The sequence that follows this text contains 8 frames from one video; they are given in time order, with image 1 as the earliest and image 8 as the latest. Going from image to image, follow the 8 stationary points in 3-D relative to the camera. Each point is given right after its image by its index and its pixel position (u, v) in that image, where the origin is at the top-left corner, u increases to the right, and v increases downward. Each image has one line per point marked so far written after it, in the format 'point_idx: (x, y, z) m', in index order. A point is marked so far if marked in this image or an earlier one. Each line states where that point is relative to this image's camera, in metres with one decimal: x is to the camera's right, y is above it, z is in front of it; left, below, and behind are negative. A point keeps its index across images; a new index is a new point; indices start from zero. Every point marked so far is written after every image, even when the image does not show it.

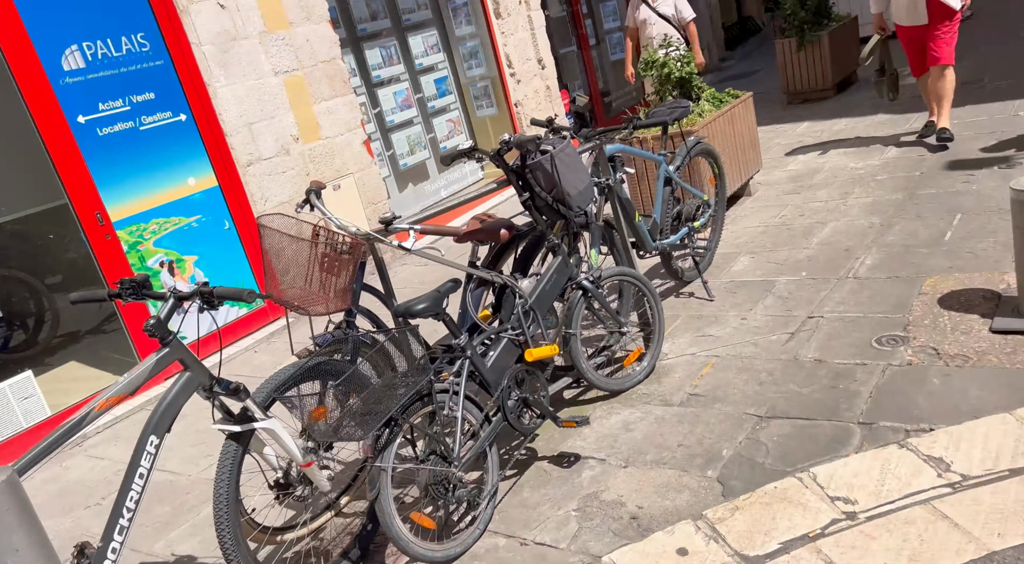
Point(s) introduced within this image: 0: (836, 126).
0: (+2.5, +1.2, +6.3) m
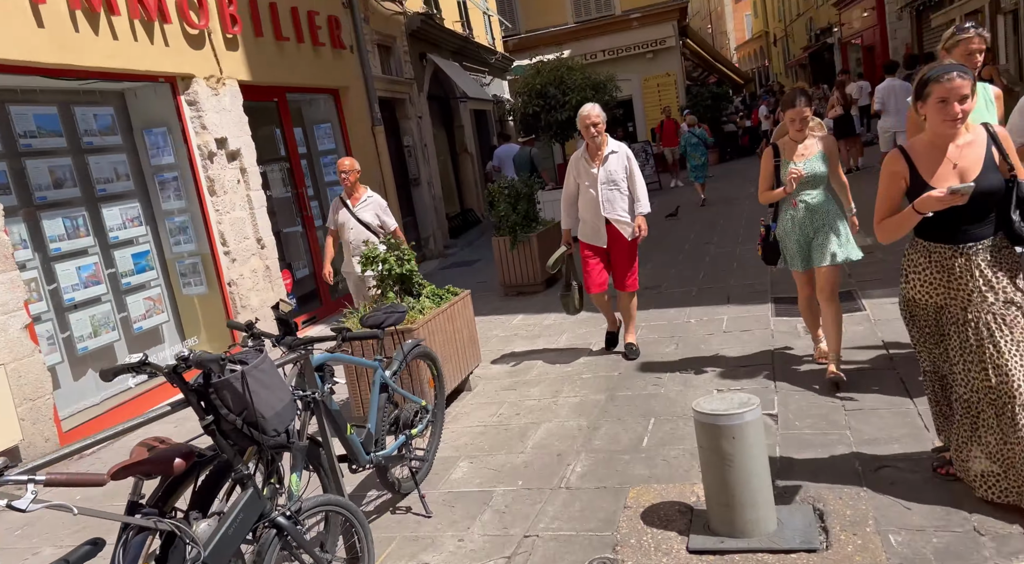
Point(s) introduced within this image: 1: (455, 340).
0: (+0.3, -0.3, +6.7) m
1: (-0.3, -0.3, +4.7) m
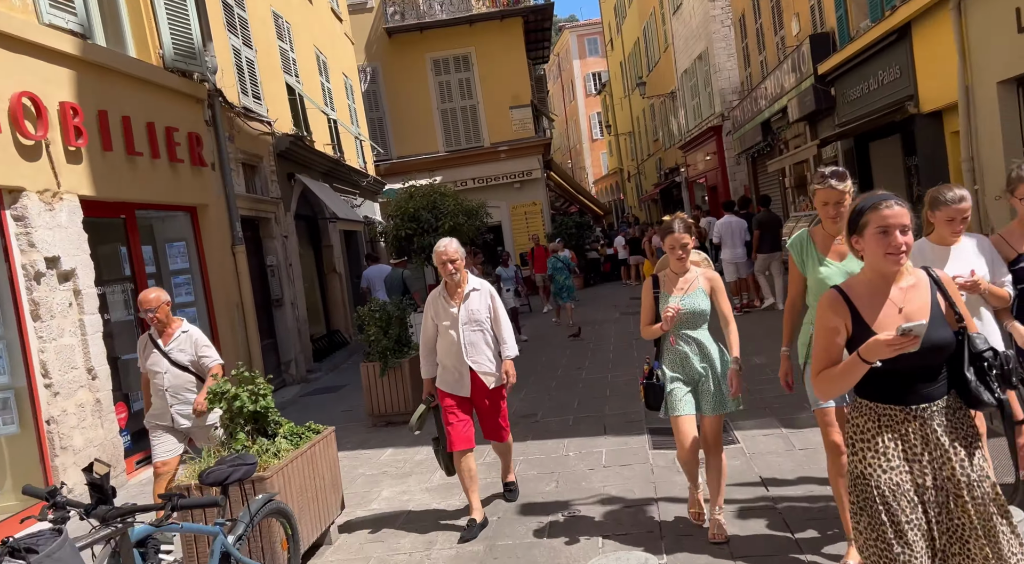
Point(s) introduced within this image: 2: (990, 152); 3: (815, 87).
0: (-0.7, -1.3, +6.2) m
1: (-1.0, -1.0, +4.2) m
2: (+5.9, +1.6, +10.4) m
3: (+5.9, +3.8, +16.2) m
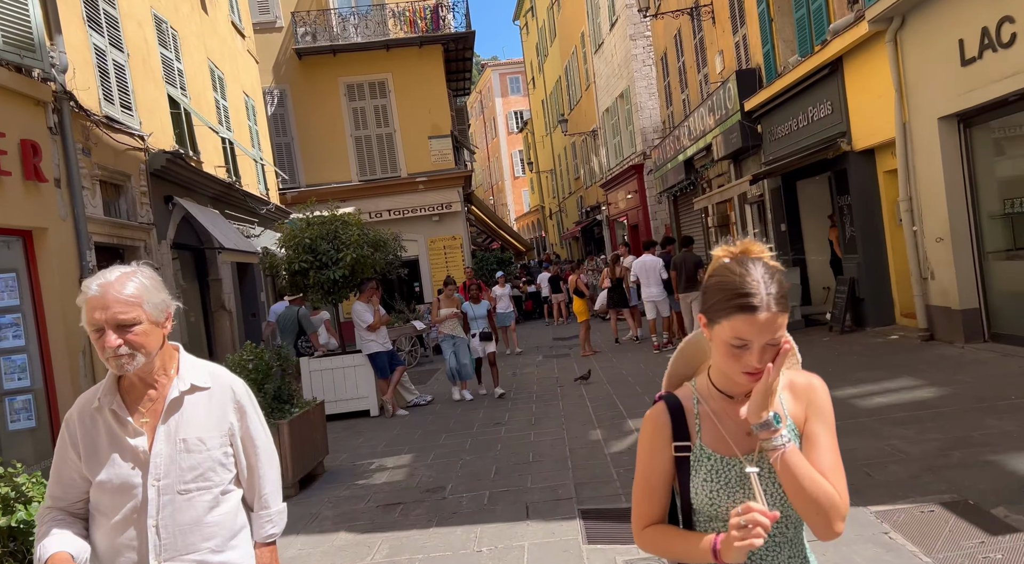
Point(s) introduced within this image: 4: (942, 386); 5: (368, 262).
0: (-1.3, -1.6, +4.9) m
1: (-1.4, -1.2, +2.9) m
2: (+4.9, +1.0, +9.8) m
3: (+4.3, +3.0, +15.6) m
4: (+3.8, -0.9, +7.3) m
5: (-1.6, +0.2, +9.3) m
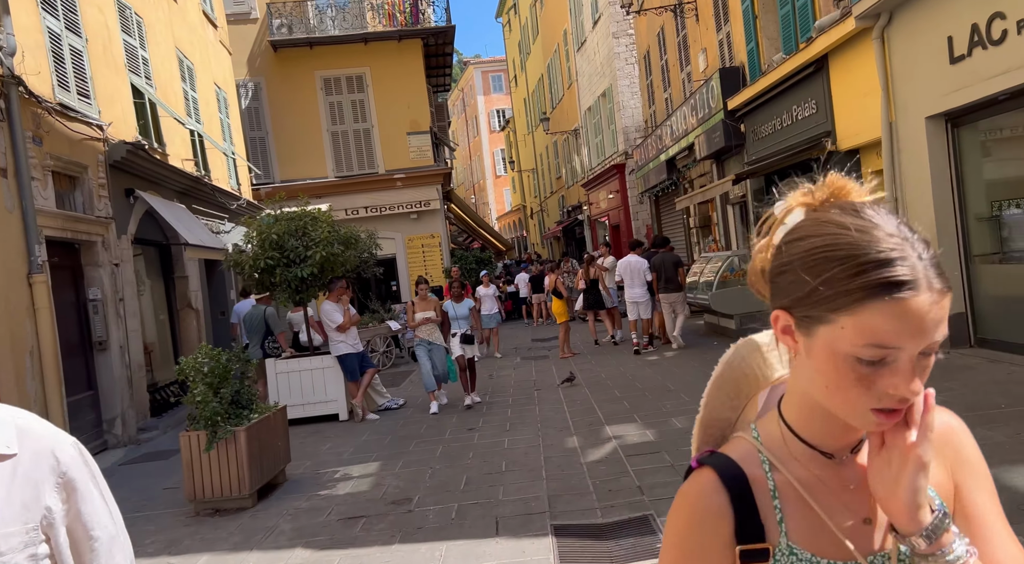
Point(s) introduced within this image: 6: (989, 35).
0: (-1.5, -1.6, +4.5) m
1: (-1.5, -1.2, +2.5) m
2: (+4.6, +1.0, +9.5) m
3: (+3.9, +3.0, +15.4) m
4: (+3.6, -0.9, +7.1) m
5: (-1.9, +0.2, +9.0) m
6: (+4.6, +2.4, +8.0) m
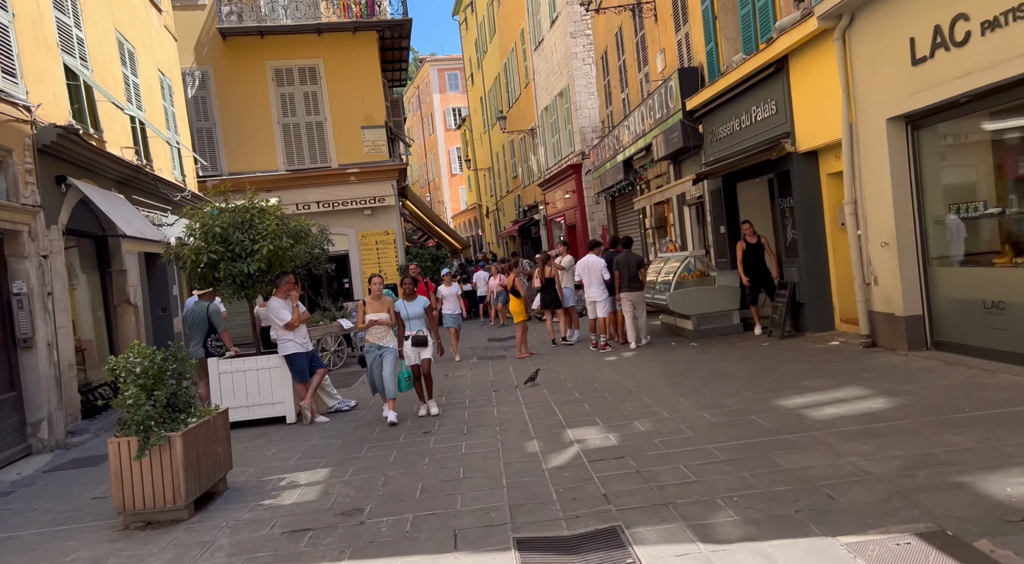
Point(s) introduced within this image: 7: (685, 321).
0: (-1.7, -1.5, +4.1) m
1: (-1.6, -1.2, +2.1) m
2: (+4.2, +1.0, +9.5) m
3: (+3.2, +2.9, +15.3) m
4: (+3.2, -0.9, +6.9) m
5: (-2.3, +0.3, +8.6) m
6: (+4.2, +2.3, +8.0) m
7: (+2.7, -0.6, +13.0) m
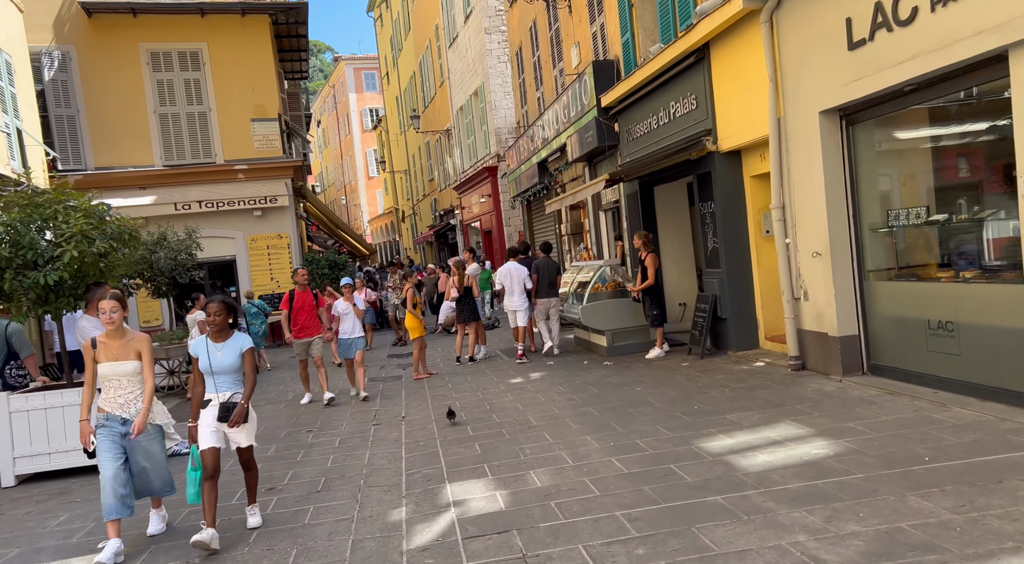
0: (-2.4, -1.6, +2.5) m
1: (-2.1, -1.3, +0.5) m
2: (+3.0, +0.8, +8.4) m
3: (+1.5, +2.8, +14.1) m
4: (+2.3, -1.1, +5.8) m
5: (-3.4, +0.2, +6.9) m
6: (+3.2, +2.2, +6.9) m
7: (+1.2, -0.8, +11.8) m
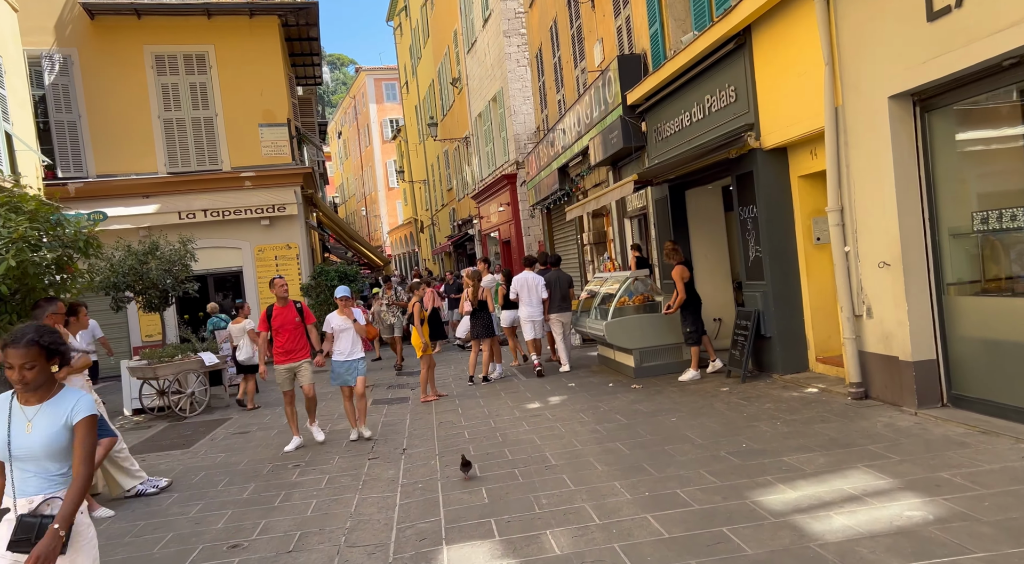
0: (-2.4, -1.7, +1.5) m
1: (-2.2, -1.3, -0.5) m
2: (+3.1, +0.7, +7.3) m
3: (+1.7, +2.6, +13.0) m
4: (+2.3, -1.2, +4.6) m
5: (-3.3, +0.1, +5.9) m
6: (+3.3, +2.1, +5.8) m
7: (+1.4, -0.9, +10.7) m
